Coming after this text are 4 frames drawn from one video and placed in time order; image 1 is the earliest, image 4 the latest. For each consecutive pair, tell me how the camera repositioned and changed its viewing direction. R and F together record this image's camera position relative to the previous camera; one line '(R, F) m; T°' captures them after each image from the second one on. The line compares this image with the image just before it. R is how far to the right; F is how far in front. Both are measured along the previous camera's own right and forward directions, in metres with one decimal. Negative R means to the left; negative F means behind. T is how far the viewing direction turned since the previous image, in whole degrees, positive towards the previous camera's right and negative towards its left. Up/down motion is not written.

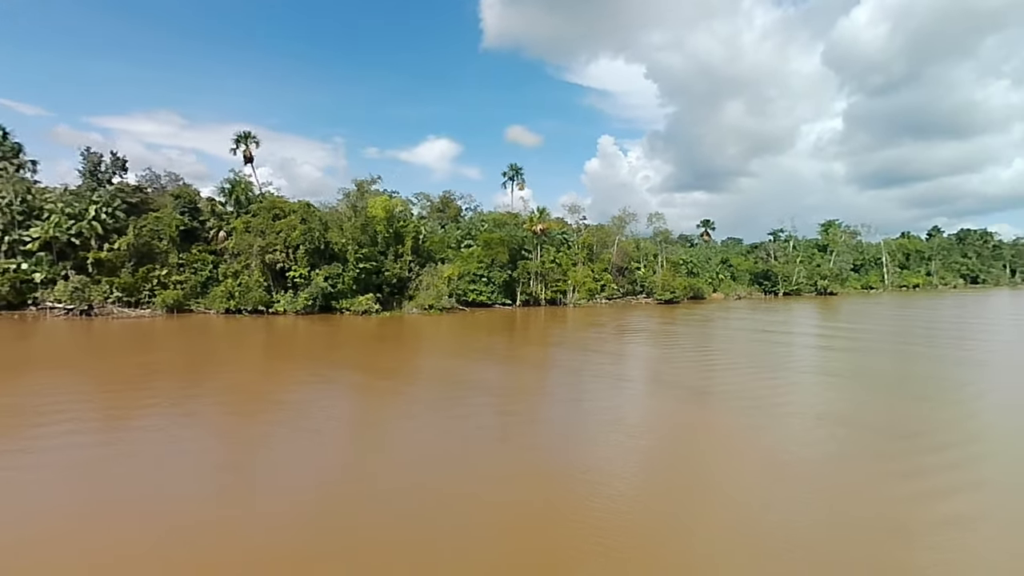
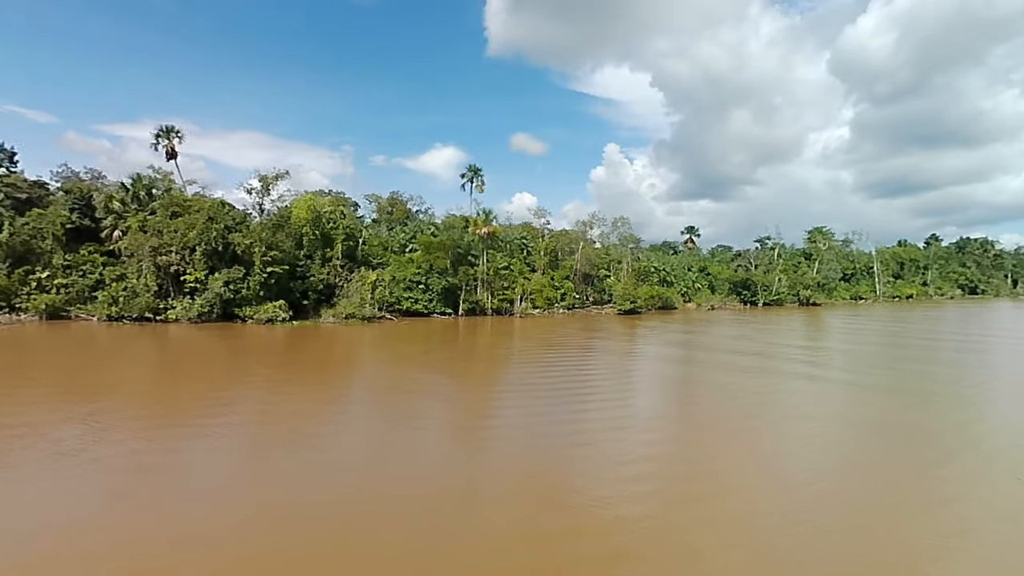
(+2.9, +2.1) m; -1°
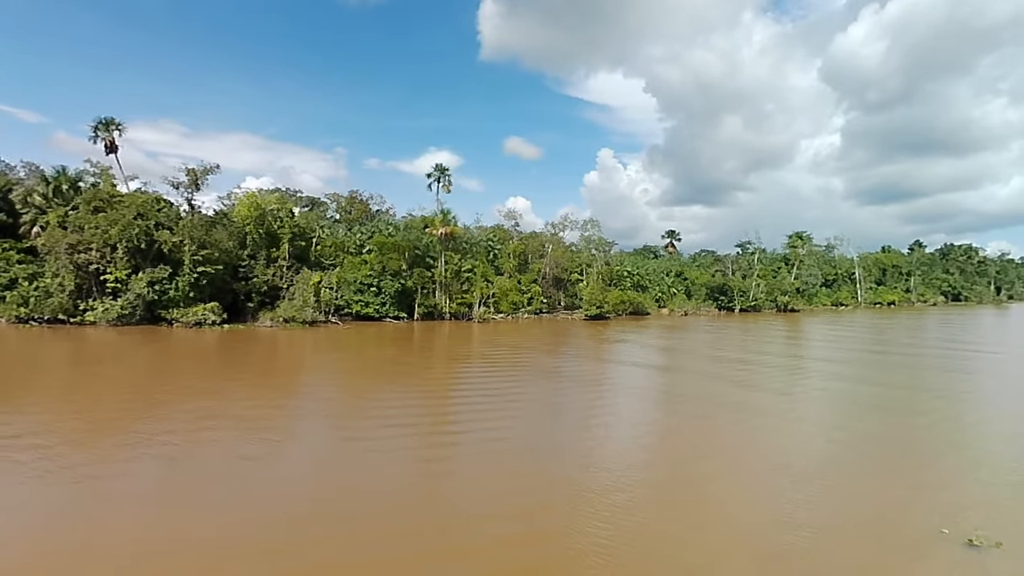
(+1.5, +1.2) m; +1°
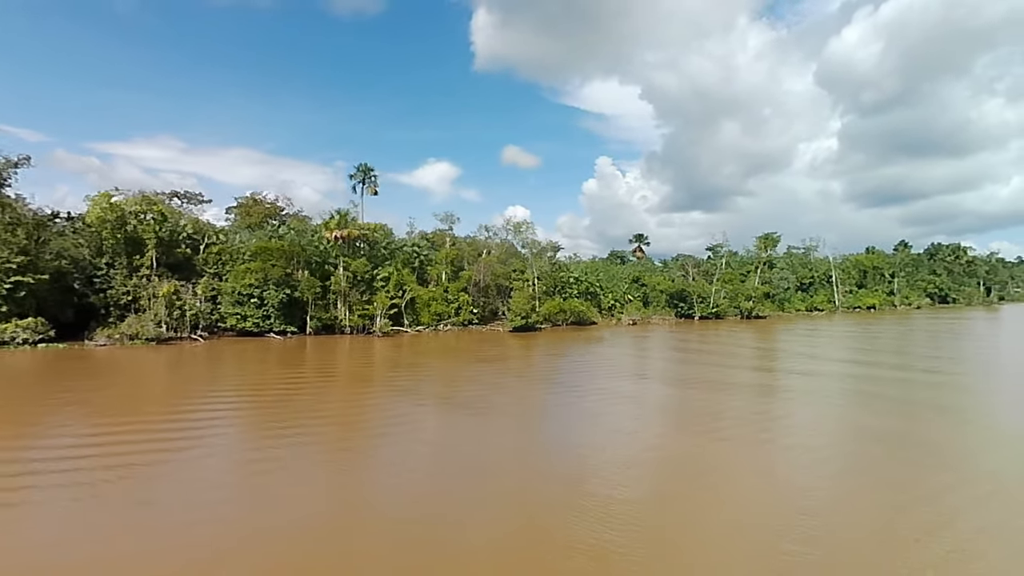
(+3.7, +3.0) m; 0°
